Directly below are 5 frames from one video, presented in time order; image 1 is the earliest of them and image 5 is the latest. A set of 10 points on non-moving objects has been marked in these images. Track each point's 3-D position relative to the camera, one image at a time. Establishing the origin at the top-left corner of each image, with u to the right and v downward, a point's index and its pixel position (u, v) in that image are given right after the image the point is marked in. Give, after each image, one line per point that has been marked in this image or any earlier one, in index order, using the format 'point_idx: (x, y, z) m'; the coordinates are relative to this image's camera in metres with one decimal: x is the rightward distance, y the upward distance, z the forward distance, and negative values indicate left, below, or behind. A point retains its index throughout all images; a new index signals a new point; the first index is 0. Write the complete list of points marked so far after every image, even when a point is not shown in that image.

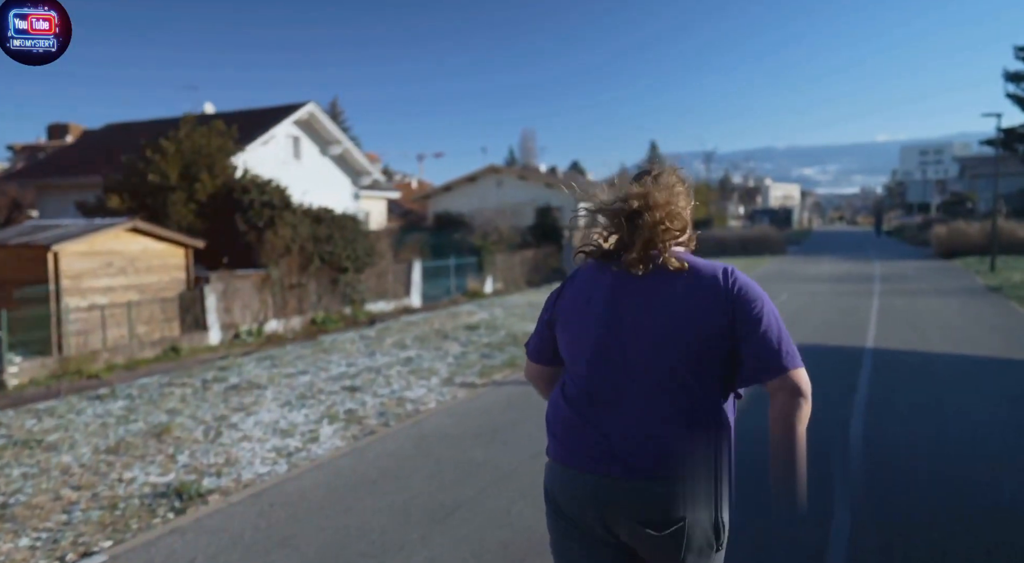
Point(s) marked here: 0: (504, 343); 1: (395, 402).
0: (-0.1, -1.1, +11.3) m
1: (-1.3, -1.4, +7.7) m
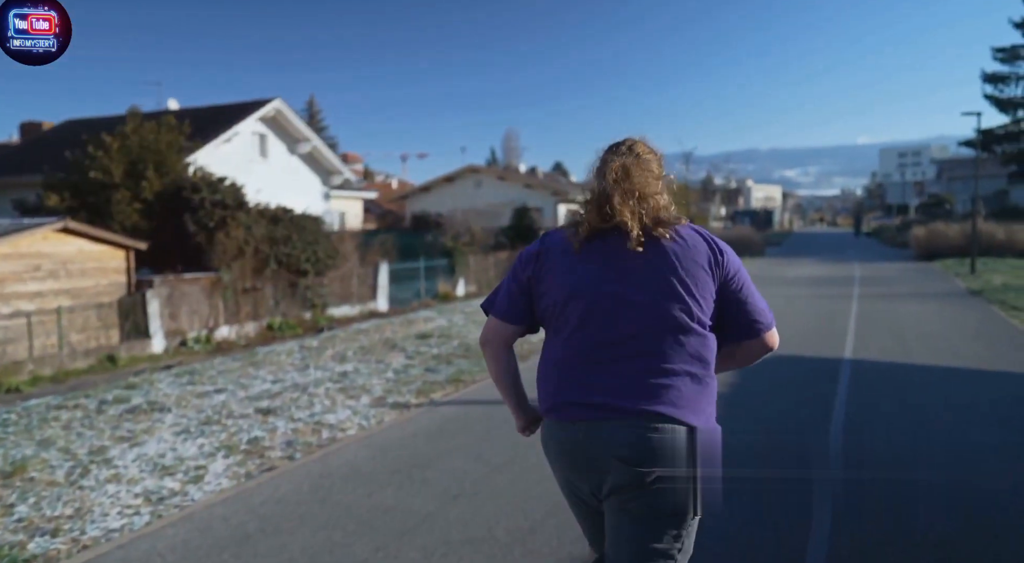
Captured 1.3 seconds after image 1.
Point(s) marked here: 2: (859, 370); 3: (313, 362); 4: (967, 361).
0: (-0.9, -1.2, +10.4) m
1: (-2.0, -1.5, +6.7) m
2: (+6.0, -1.4, +11.6) m
3: (-3.0, -1.2, +10.0) m
4: (+7.9, -1.2, +11.8) m
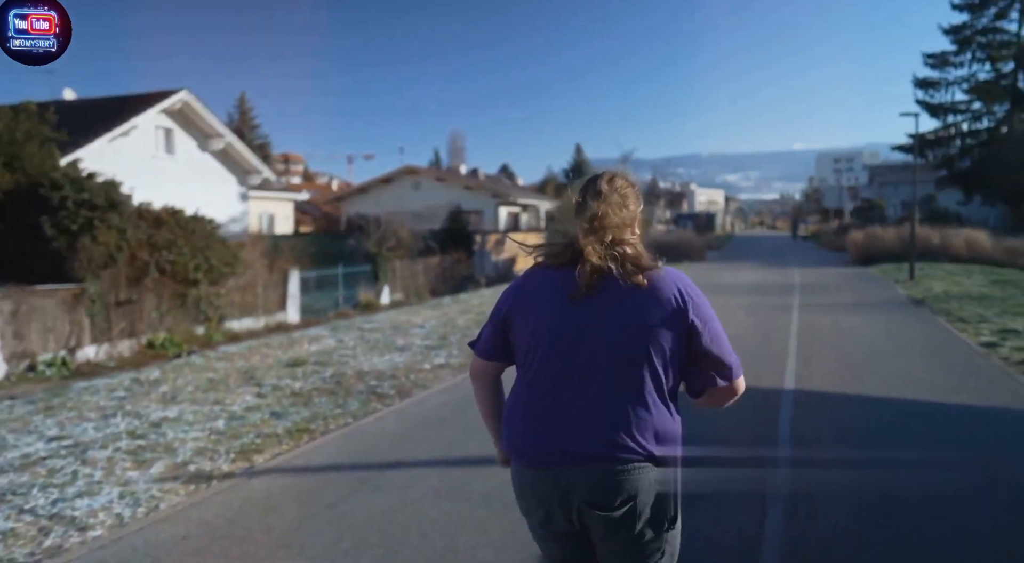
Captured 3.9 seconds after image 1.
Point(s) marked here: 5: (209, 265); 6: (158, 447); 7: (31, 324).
0: (-2.4, -1.4, +8.4) m
1: (-3.3, -1.7, +4.6) m
2: (+4.3, -1.6, +10.1) m
3: (-4.4, -1.4, +7.8) m
4: (+6.3, -1.4, +10.4) m
5: (-8.7, +0.5, +19.3) m
6: (-3.3, -1.5, +6.3) m
7: (-10.5, -0.9, +14.6) m
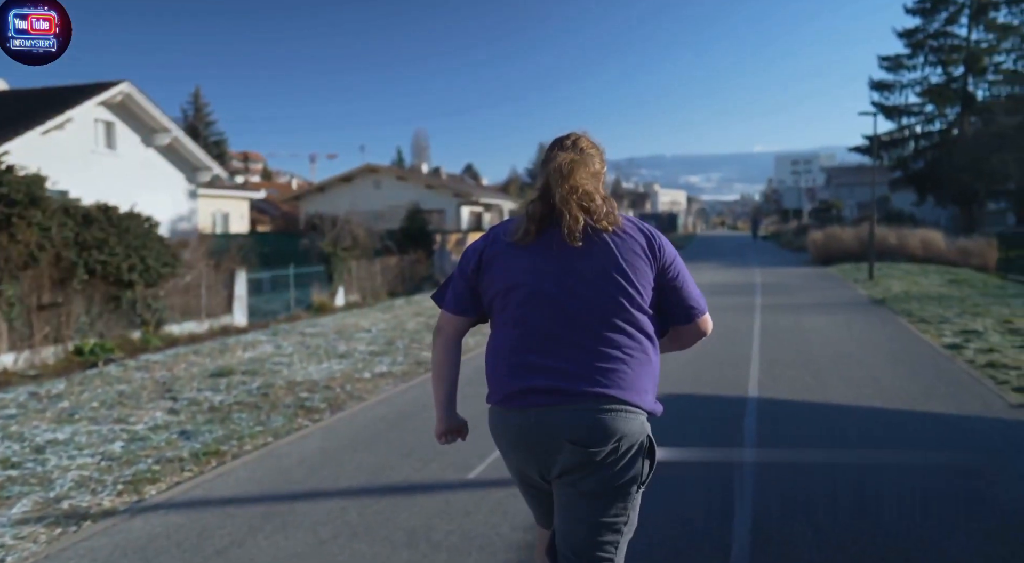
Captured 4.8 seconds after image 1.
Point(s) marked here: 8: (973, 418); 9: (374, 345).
0: (-3.1, -1.4, +7.5) m
1: (-3.7, -1.7, +3.7) m
2: (+3.6, -1.6, +9.6) m
3: (-5.1, -1.5, +6.9) m
4: (+5.5, -1.4, +10.0) m
5: (-9.9, +0.4, +18.1) m
6: (-3.8, -1.6, +5.4) m
7: (-11.4, -1.0, +13.3) m
8: (+5.5, -1.6, +8.1) m
9: (-2.4, -1.1, +11.7) m
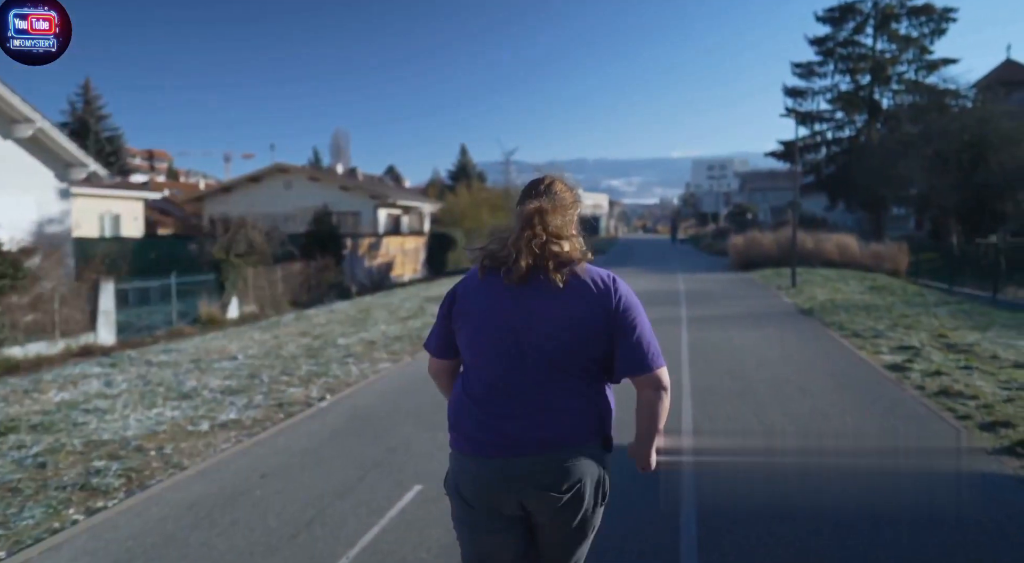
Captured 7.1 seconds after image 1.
0: (-4.2, -1.7, +5.3) m
1: (-4.4, -2.0, +1.5) m
2: (+2.2, -1.9, +8.1) m
3: (-6.1, -1.7, +4.4) m
4: (+4.1, -1.7, +8.7) m
5: (-12.1, +0.1, +15.1) m
6: (-4.7, -1.8, +3.1) m
7: (-13.1, -1.3, +10.2) m
8: (+4.3, -1.9, +6.8) m
9: (-4.0, -1.4, +9.5) m
